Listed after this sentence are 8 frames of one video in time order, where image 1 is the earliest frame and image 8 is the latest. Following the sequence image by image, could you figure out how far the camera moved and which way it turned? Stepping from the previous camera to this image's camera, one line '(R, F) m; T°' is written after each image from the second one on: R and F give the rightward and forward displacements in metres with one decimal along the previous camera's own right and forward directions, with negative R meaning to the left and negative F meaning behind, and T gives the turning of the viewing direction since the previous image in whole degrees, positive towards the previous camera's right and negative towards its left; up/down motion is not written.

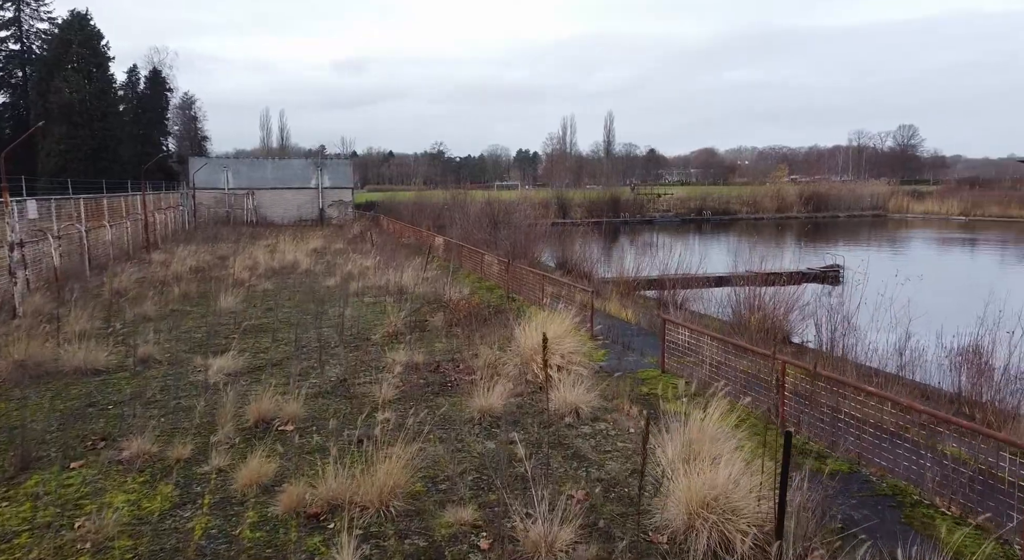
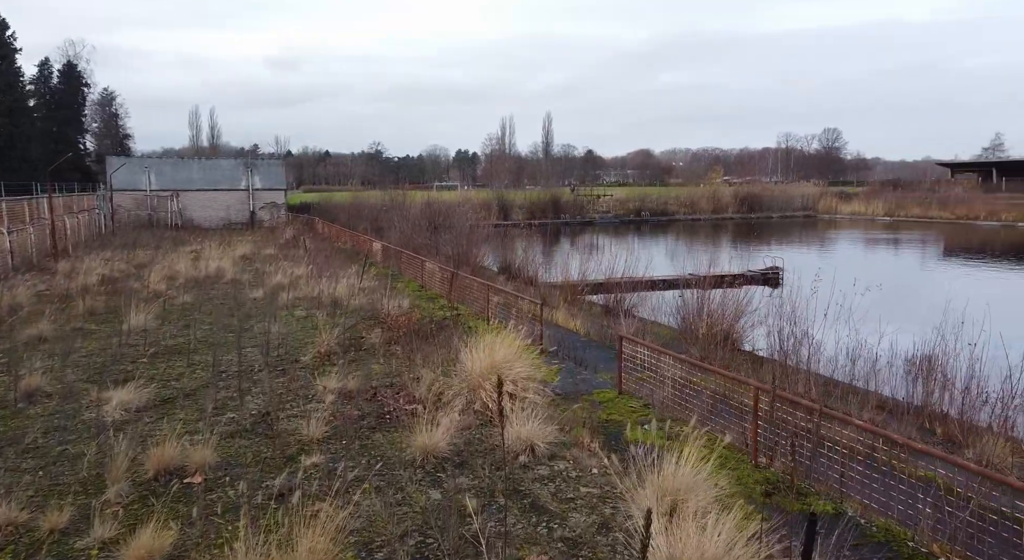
(0.0, +0.5) m; +4°
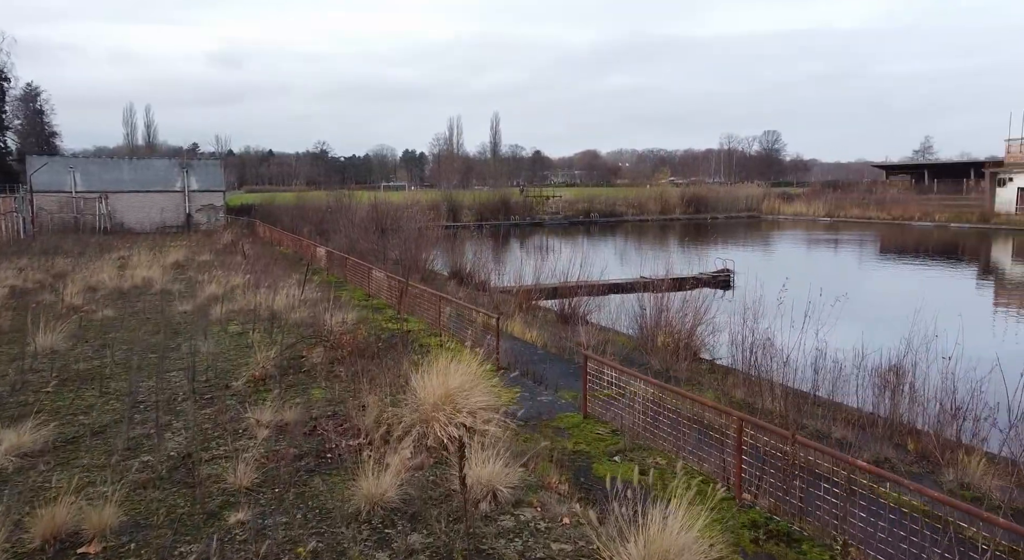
(0.0, +0.5) m; +4°
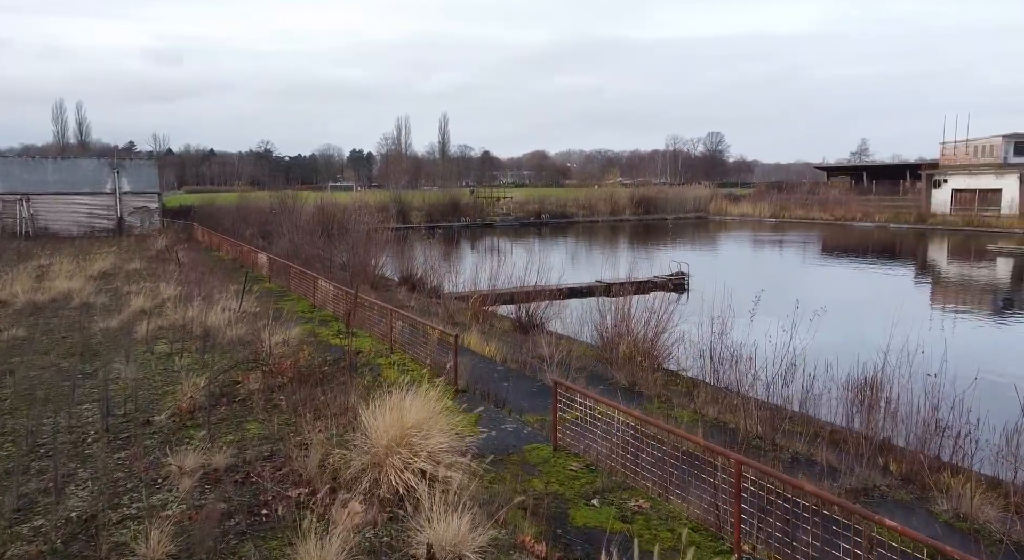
(-0.1, +0.5) m; +4°
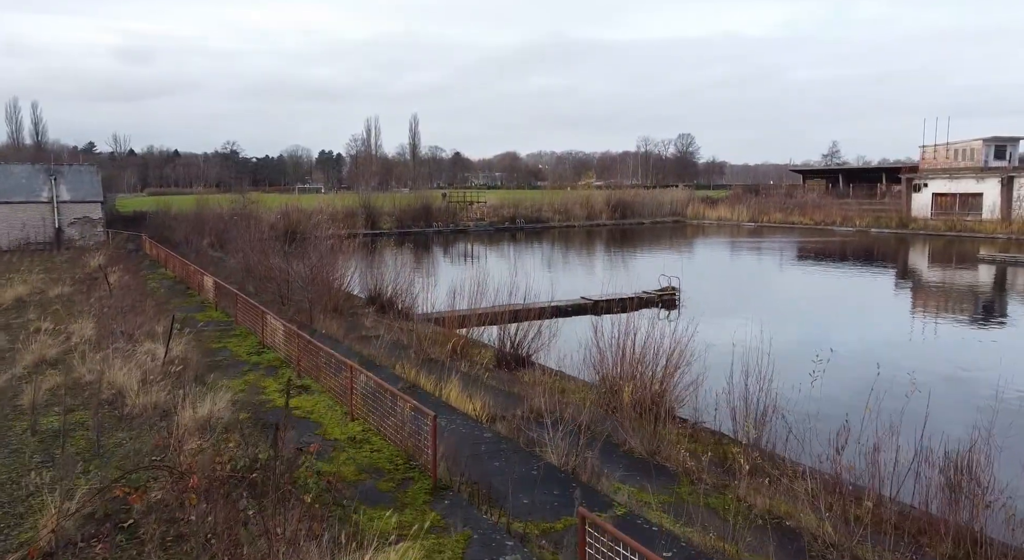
(-0.1, +1.5) m; +2°
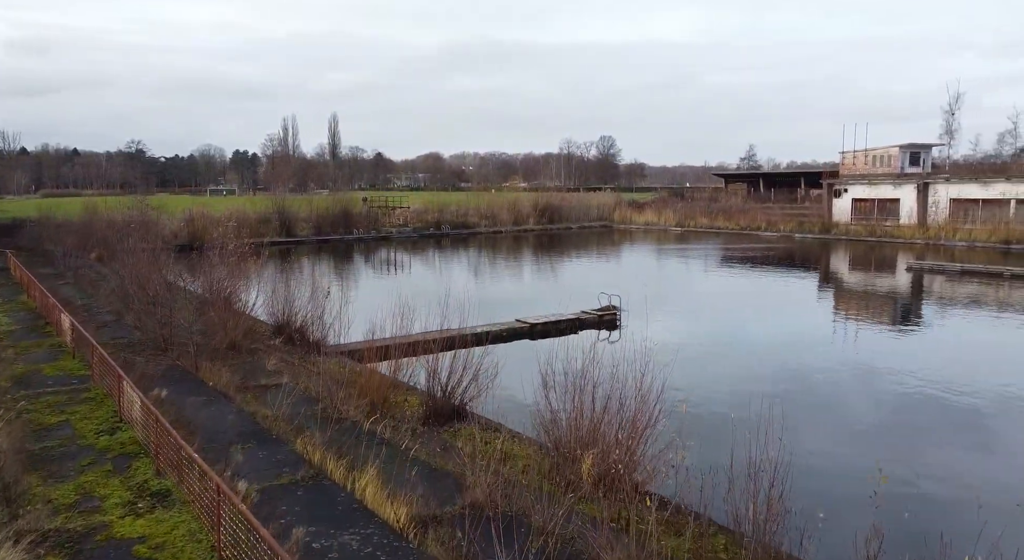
(-0.1, +1.6) m; +6°
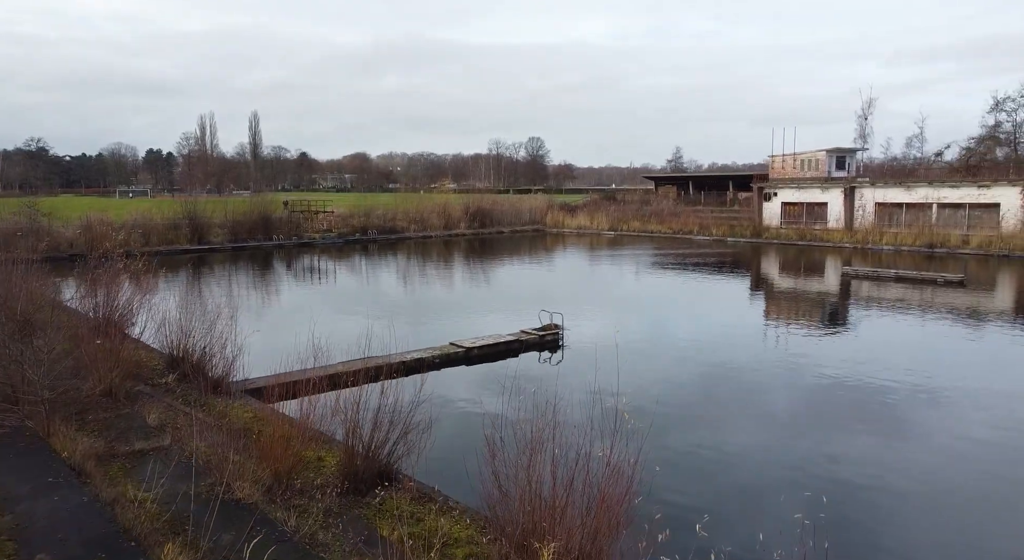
(-0.1, +1.5) m; +5°
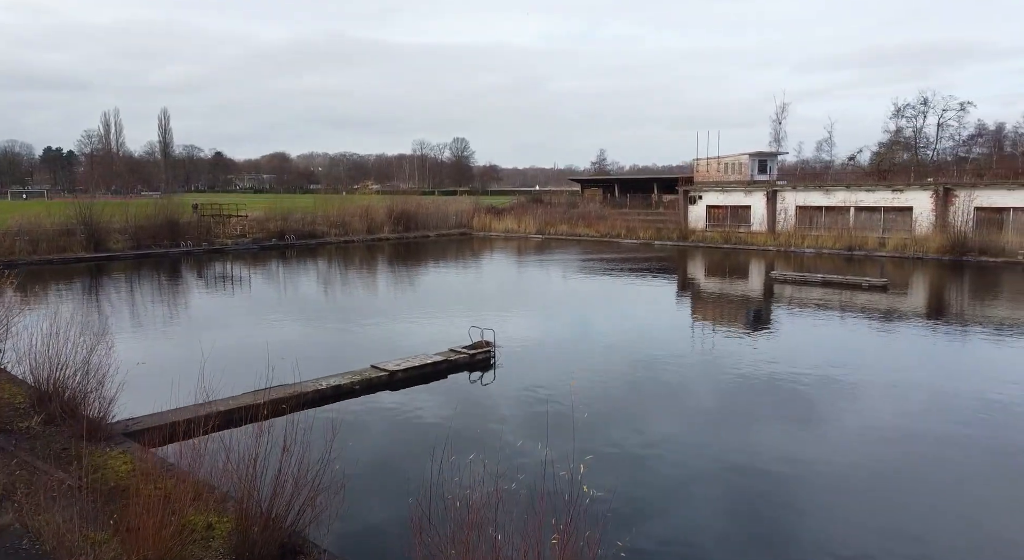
(0.0, +1.2) m; +5°
